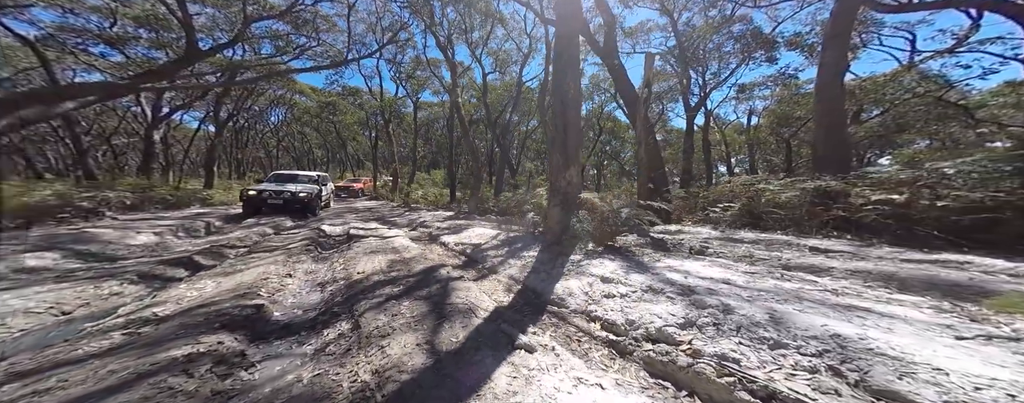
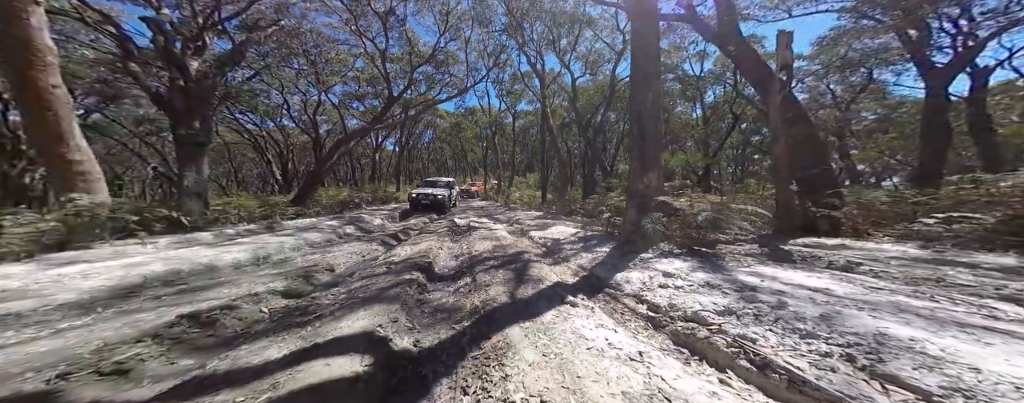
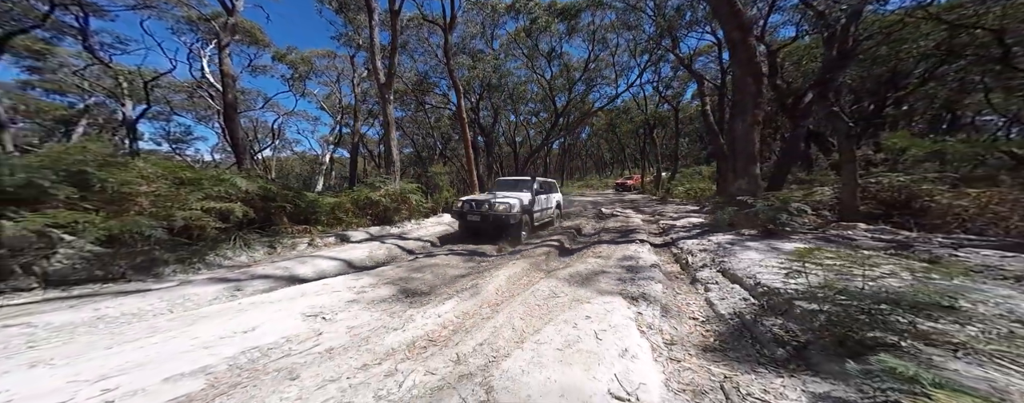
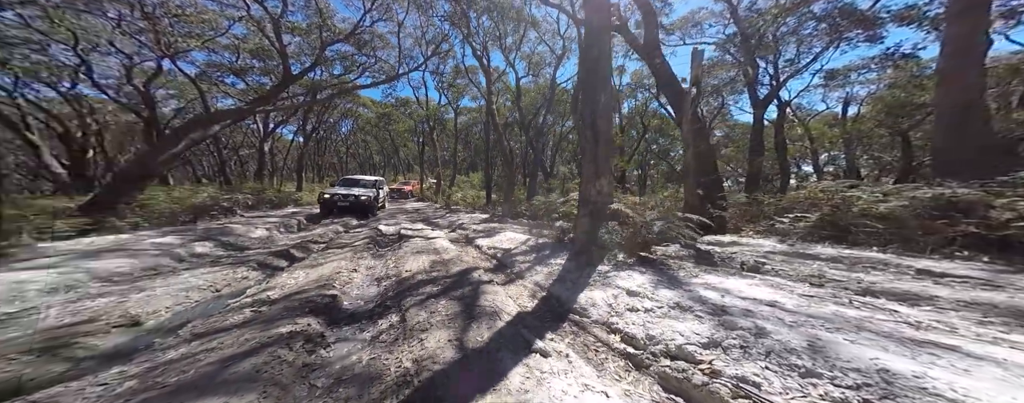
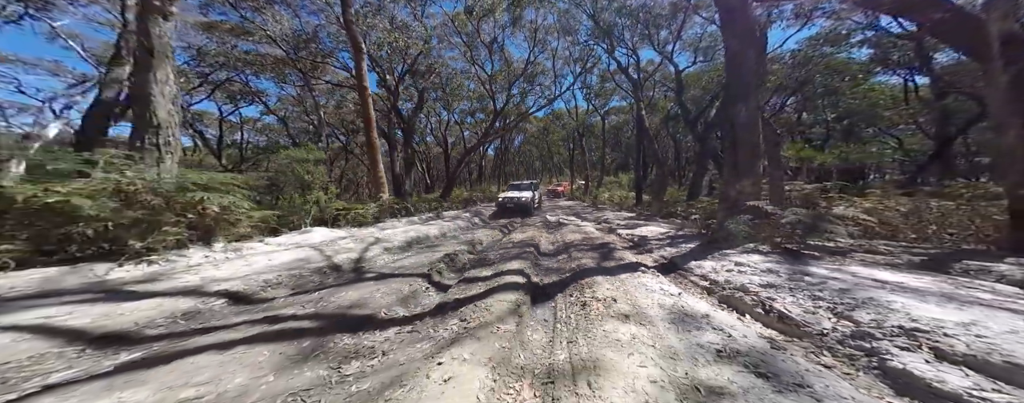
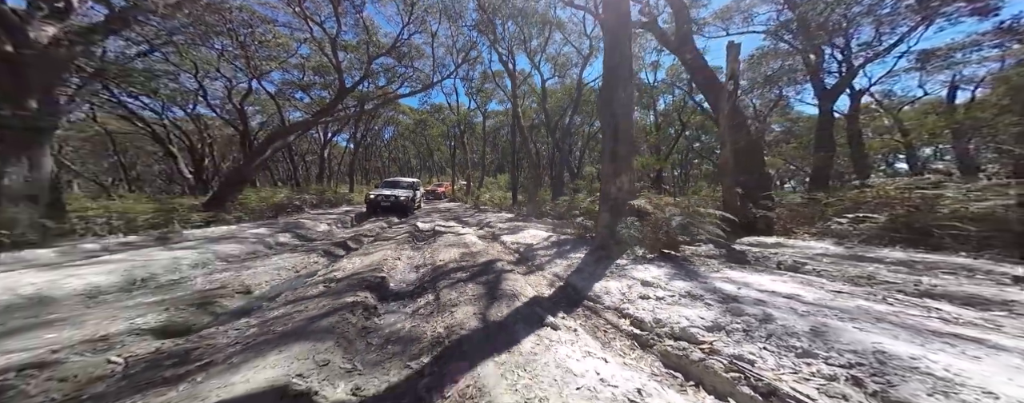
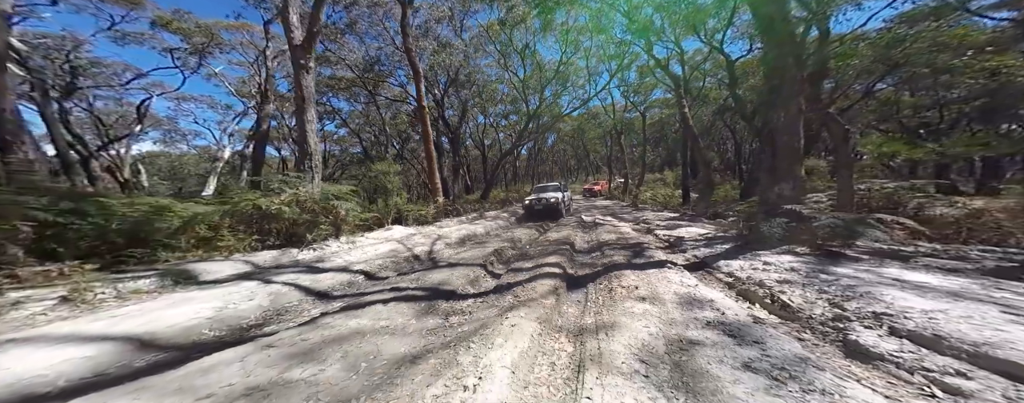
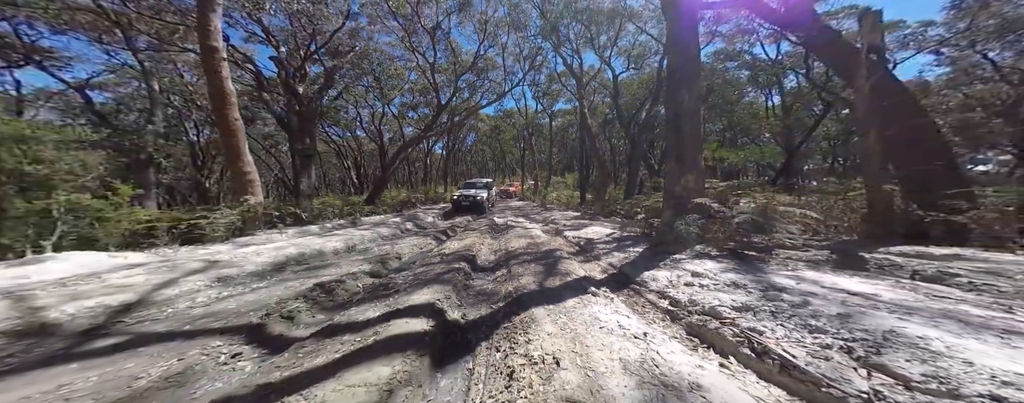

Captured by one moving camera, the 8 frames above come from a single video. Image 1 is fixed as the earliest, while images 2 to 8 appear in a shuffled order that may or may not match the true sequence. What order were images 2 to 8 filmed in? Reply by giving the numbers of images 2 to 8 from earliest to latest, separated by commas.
4, 6, 2, 8, 5, 7, 3
